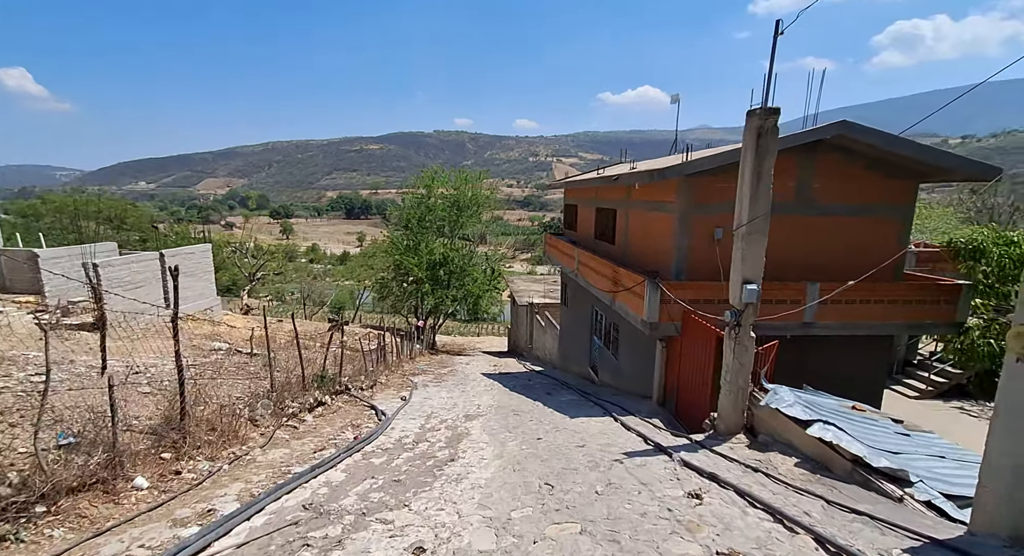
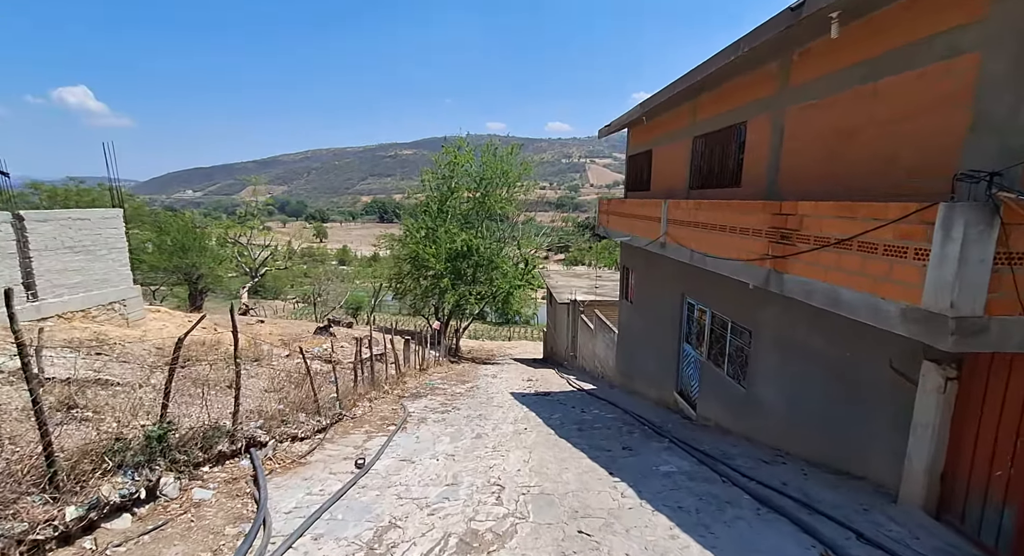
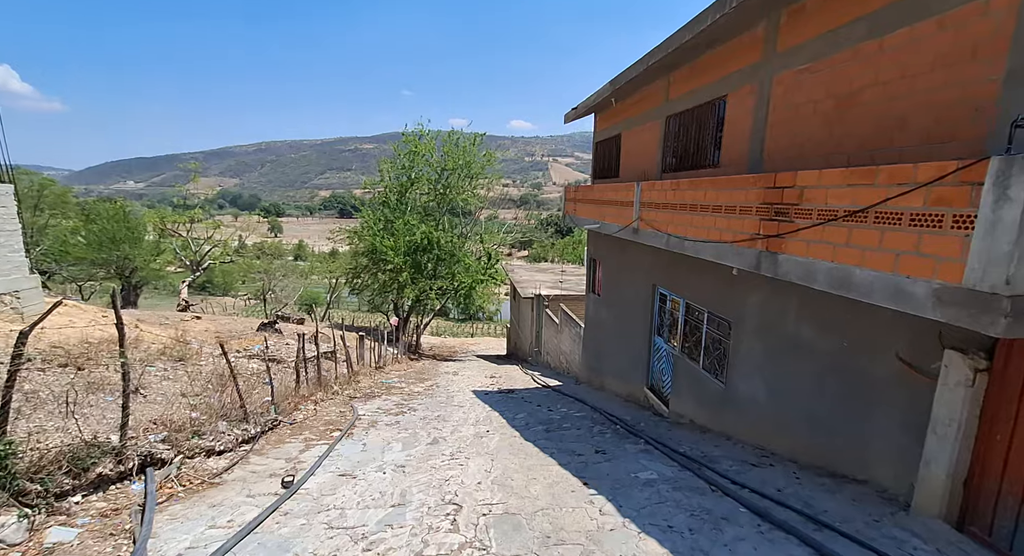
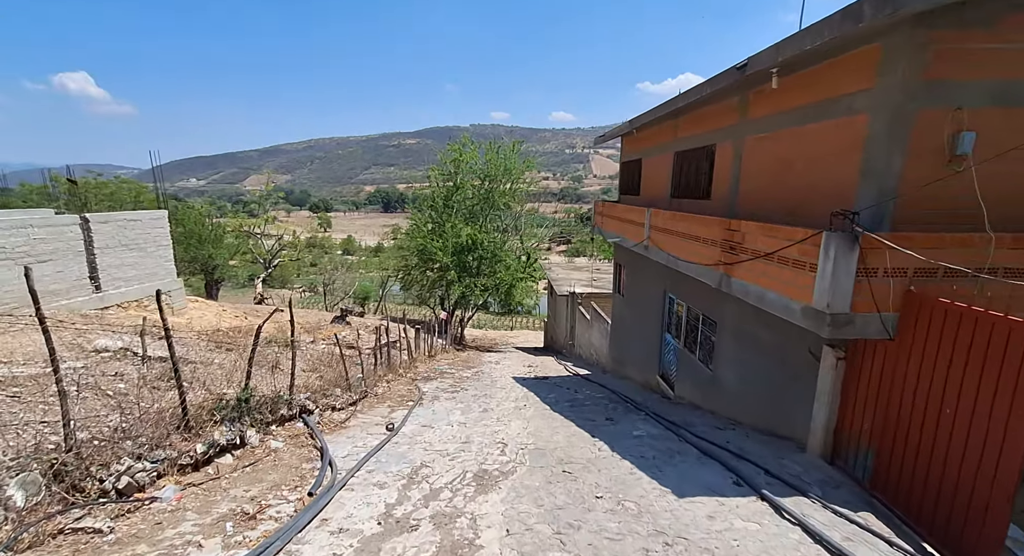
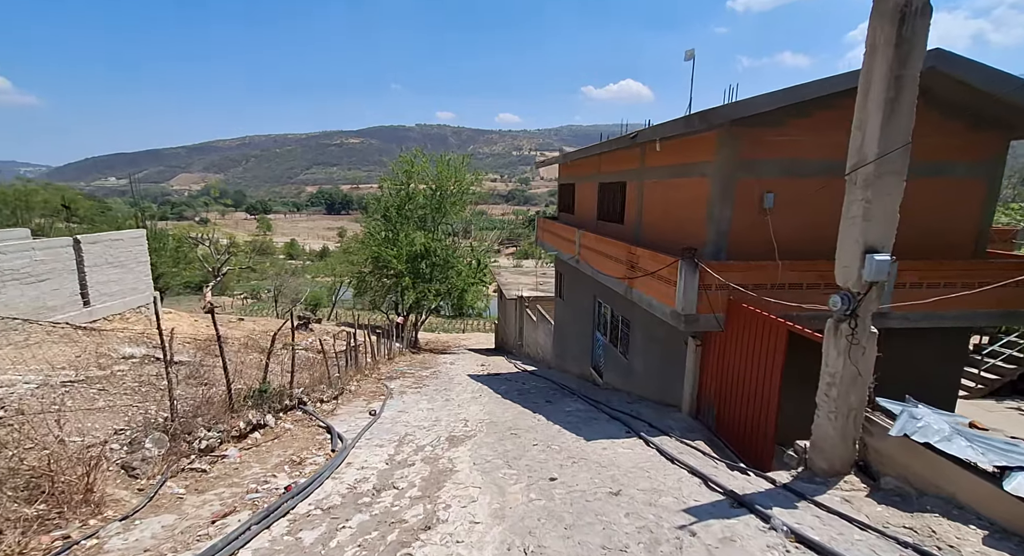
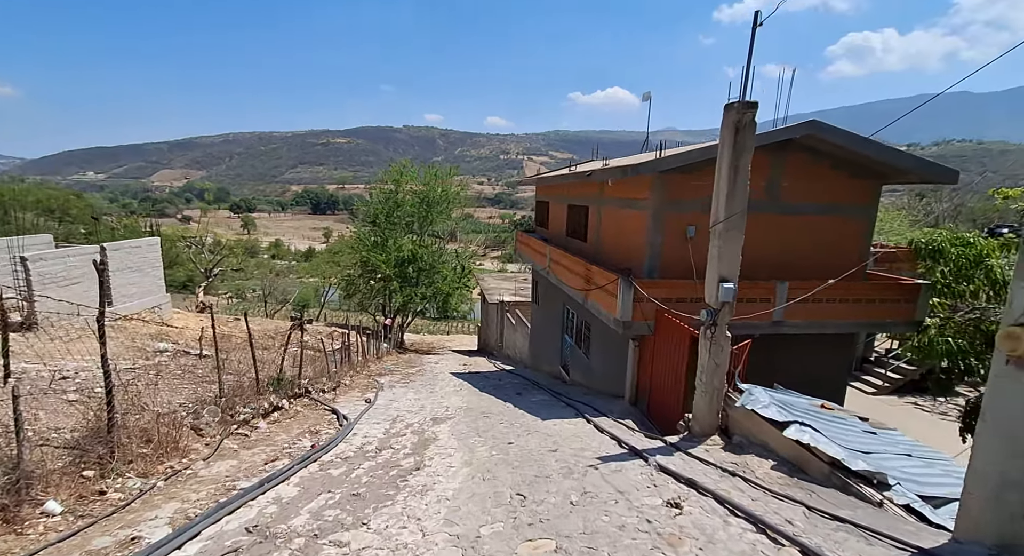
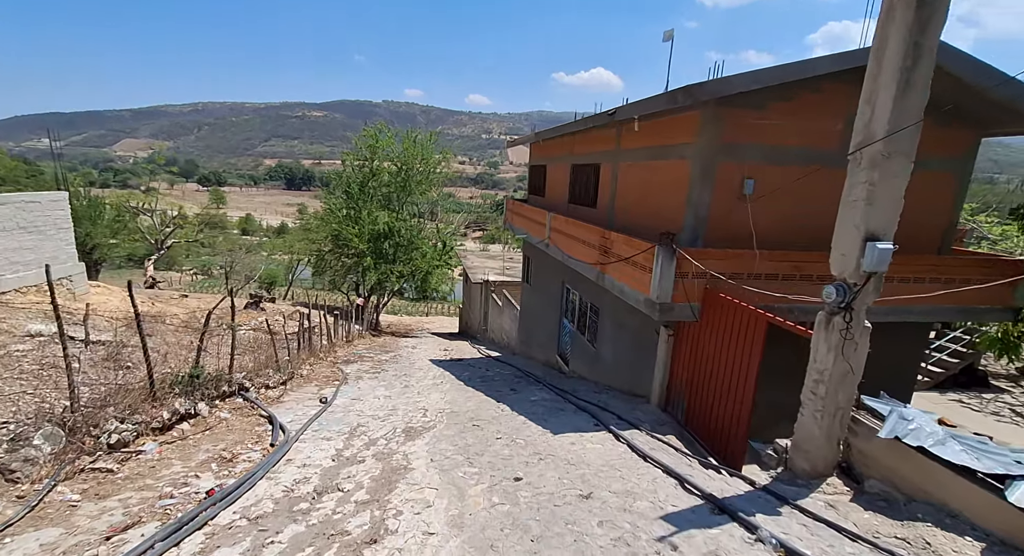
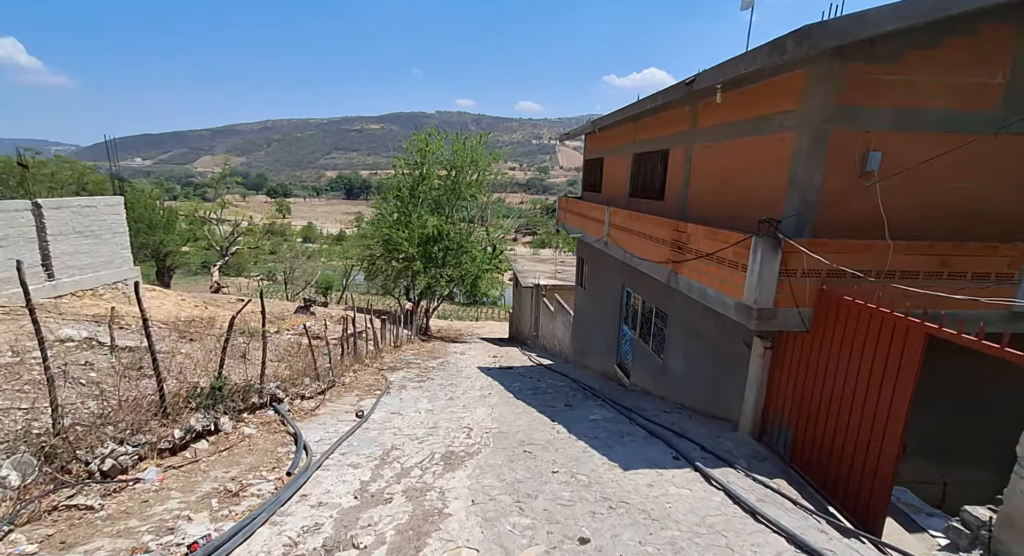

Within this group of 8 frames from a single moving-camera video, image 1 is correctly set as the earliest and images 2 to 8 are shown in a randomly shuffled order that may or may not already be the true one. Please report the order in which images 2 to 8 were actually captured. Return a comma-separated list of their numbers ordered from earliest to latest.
6, 5, 7, 8, 4, 2, 3
